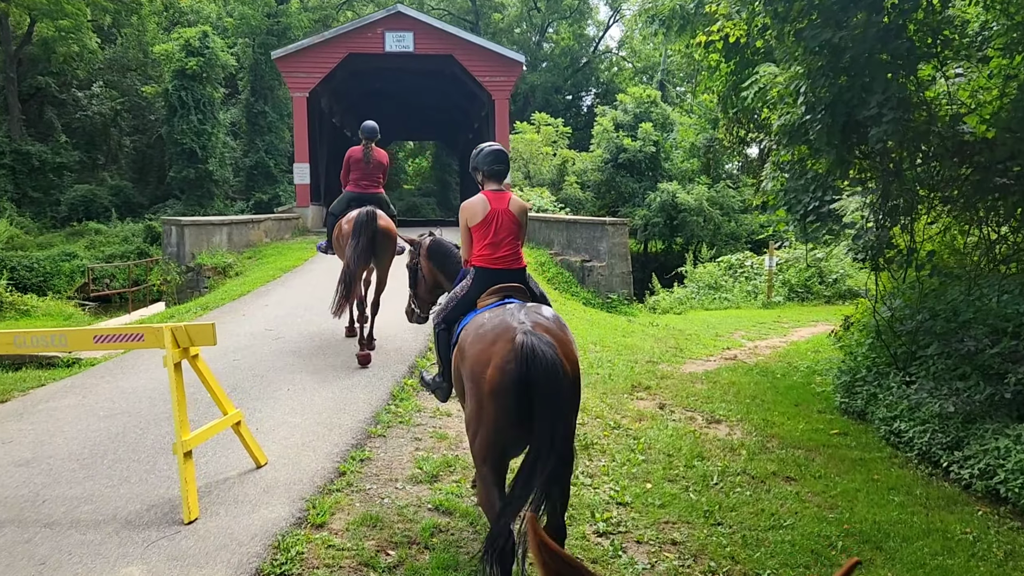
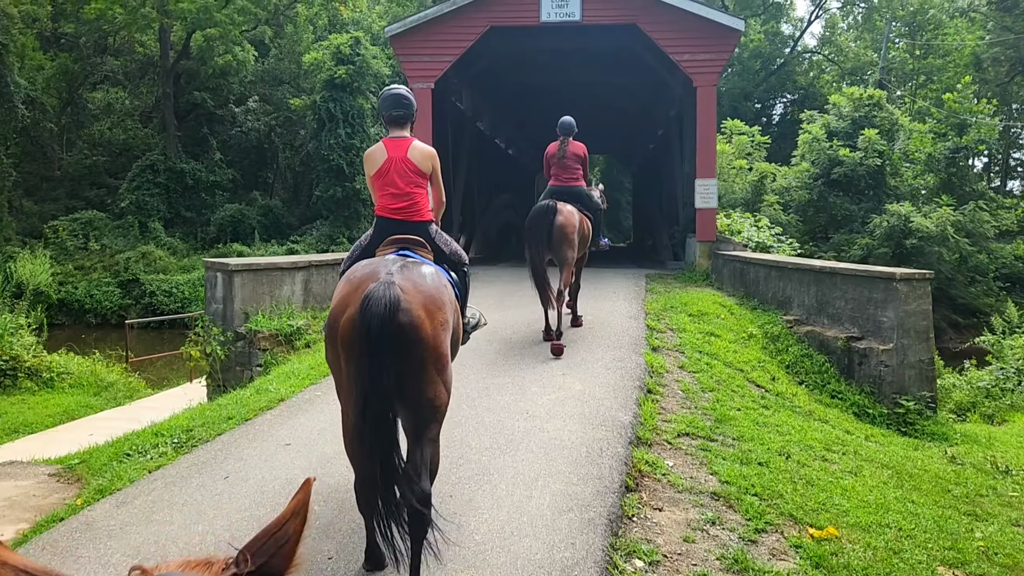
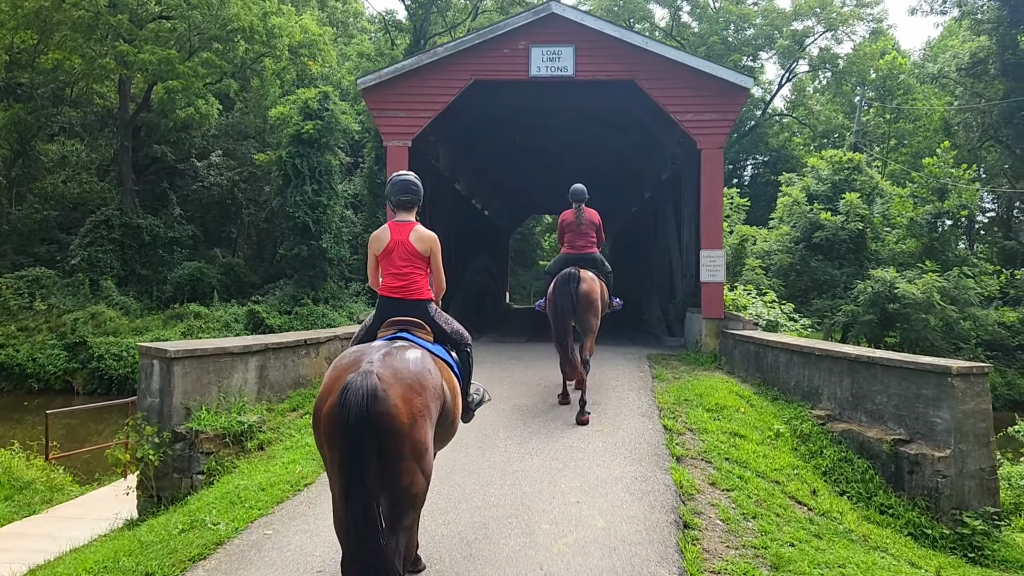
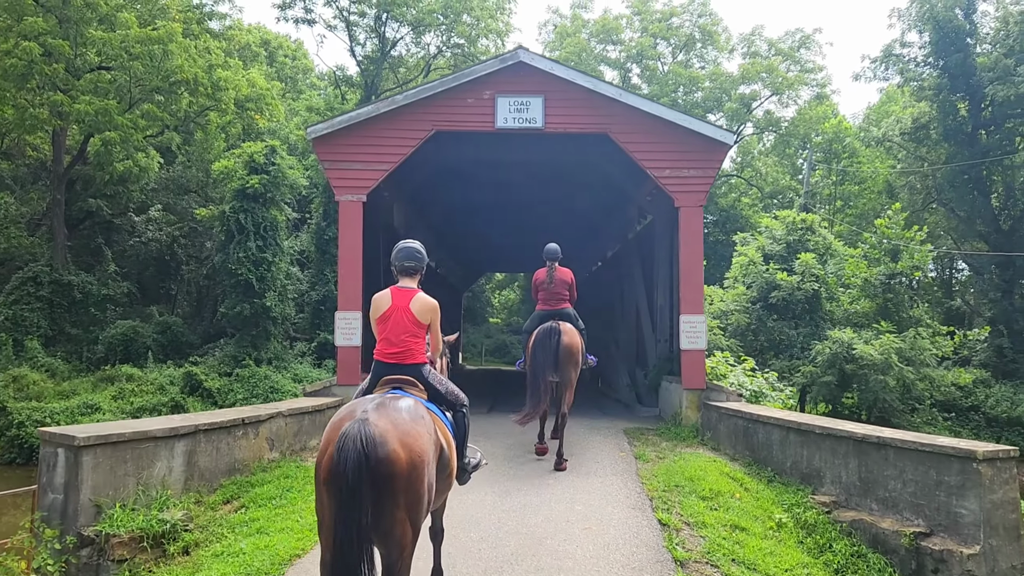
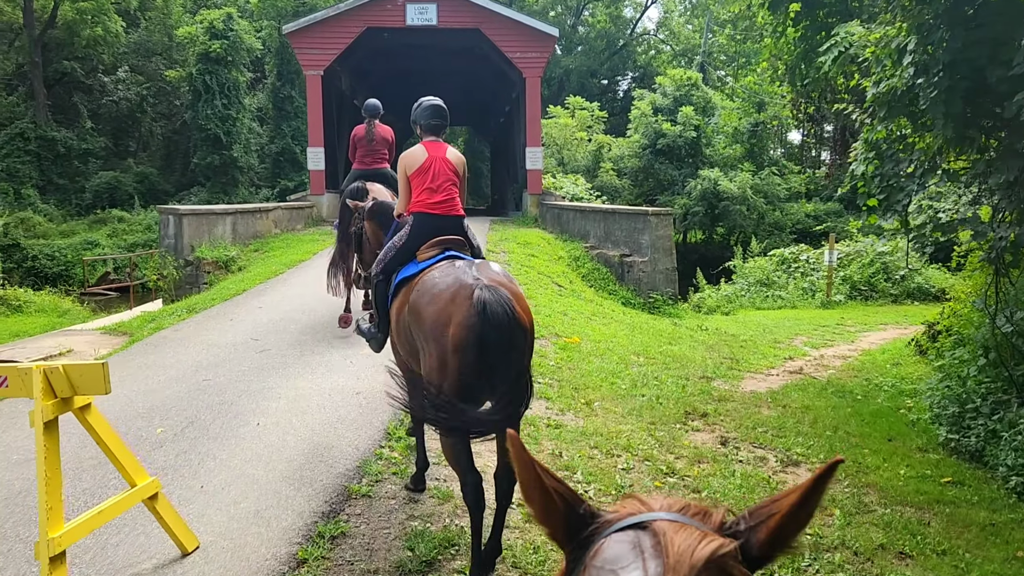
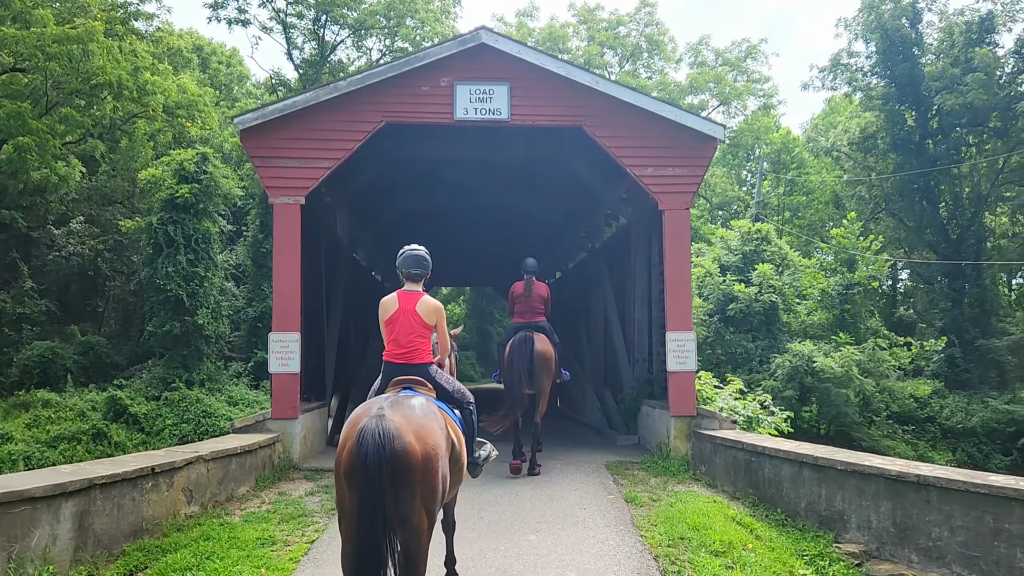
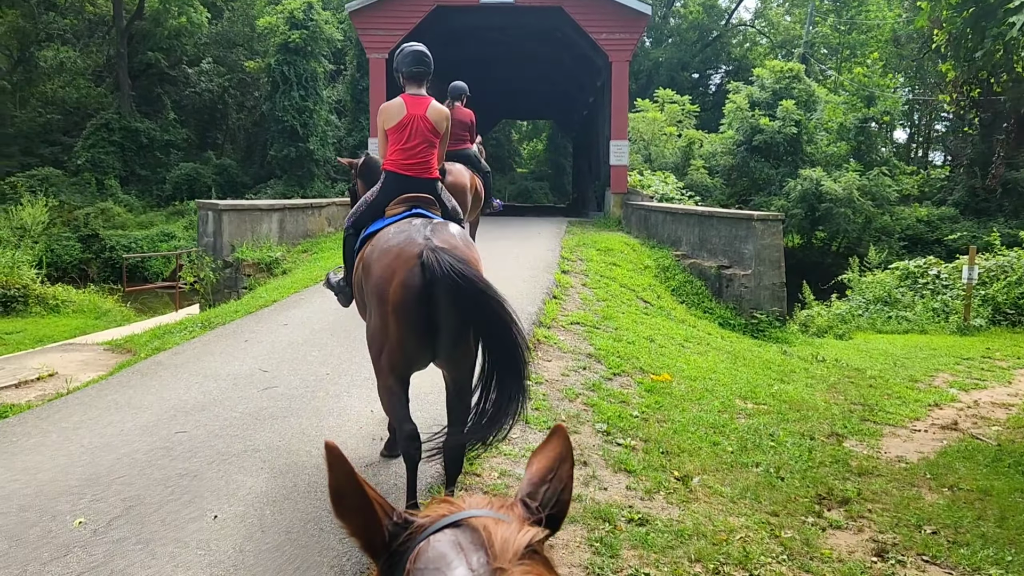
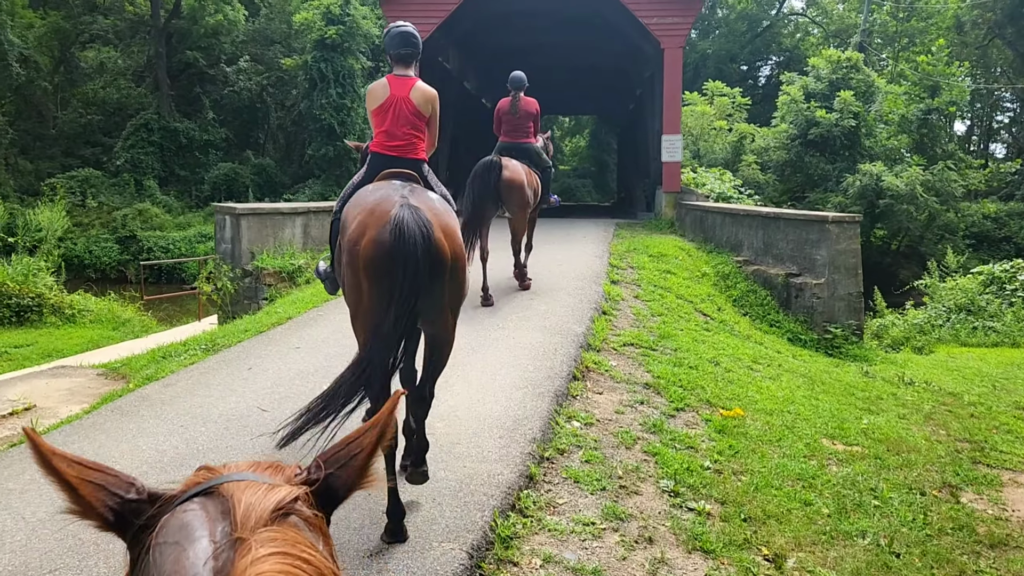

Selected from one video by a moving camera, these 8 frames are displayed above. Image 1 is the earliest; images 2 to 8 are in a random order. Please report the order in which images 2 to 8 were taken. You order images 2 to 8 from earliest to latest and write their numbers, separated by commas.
5, 7, 8, 2, 3, 4, 6
